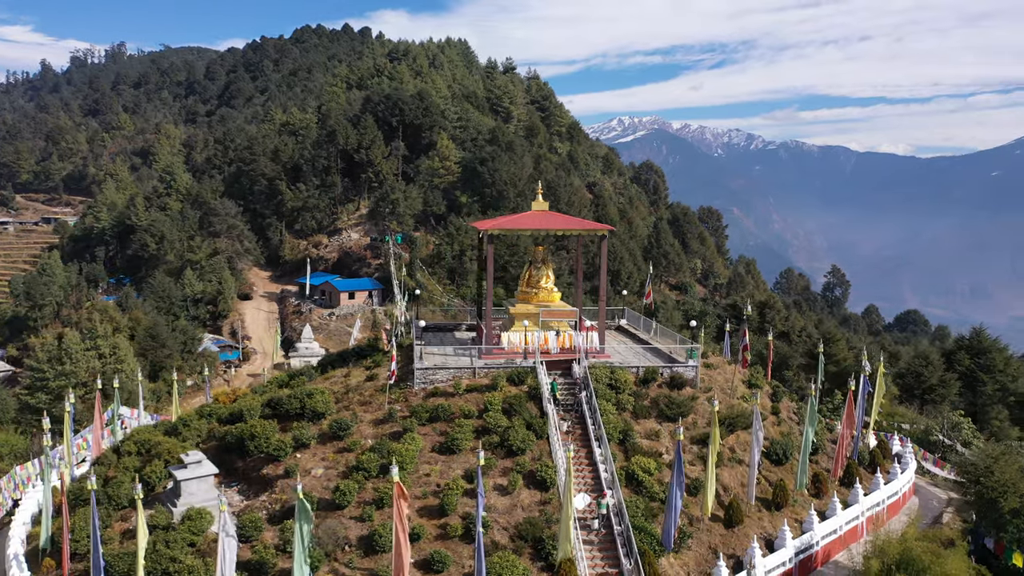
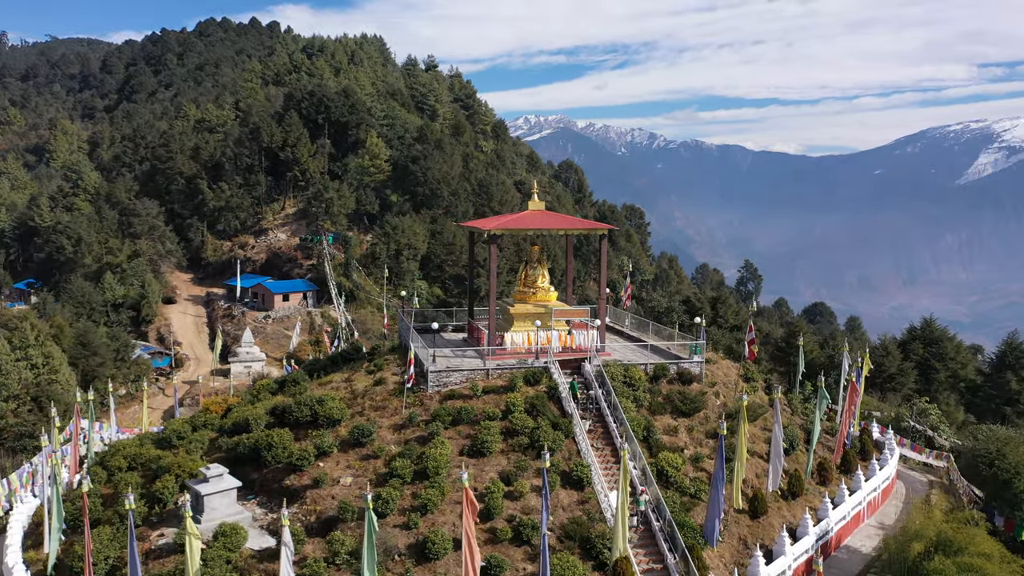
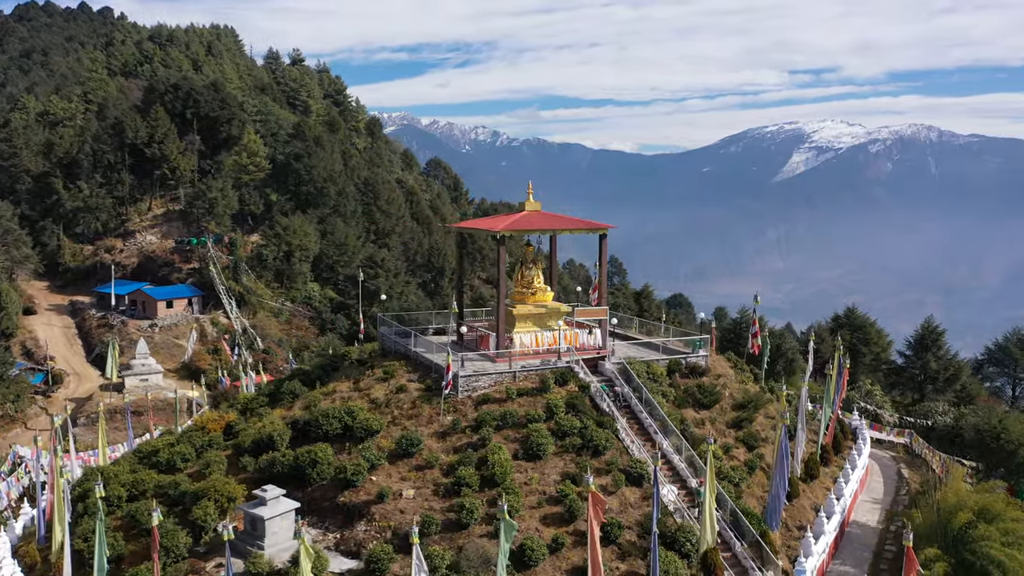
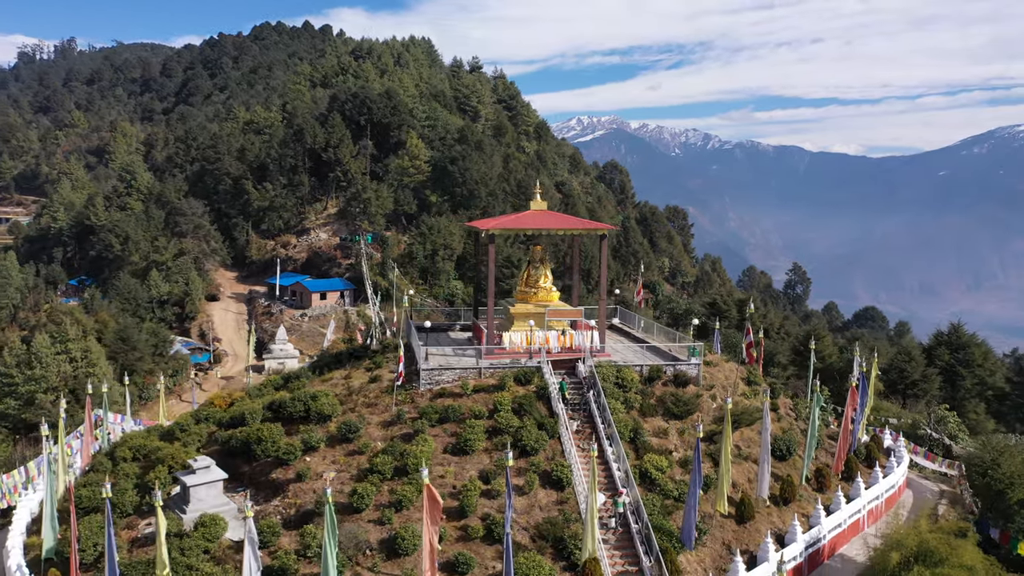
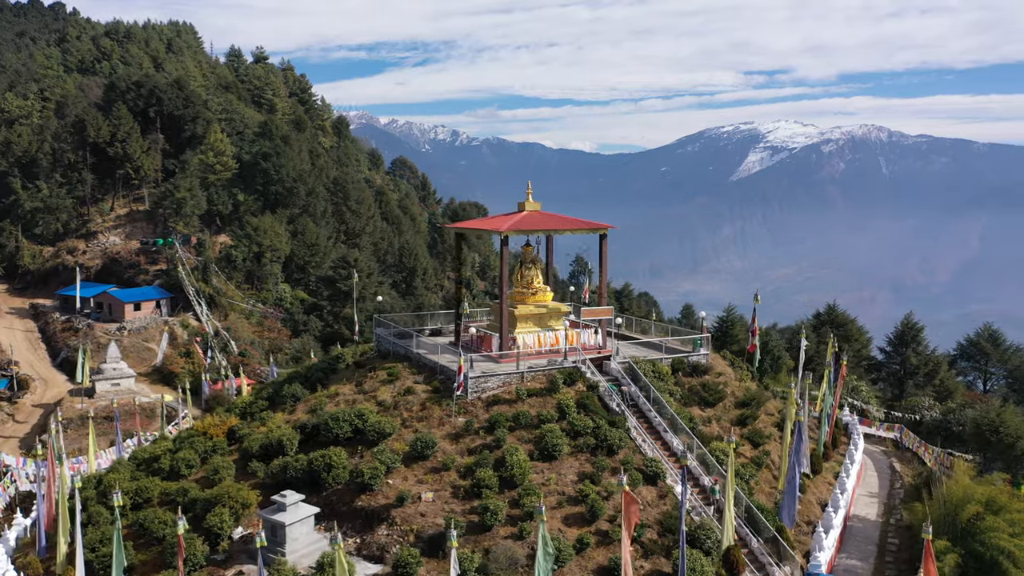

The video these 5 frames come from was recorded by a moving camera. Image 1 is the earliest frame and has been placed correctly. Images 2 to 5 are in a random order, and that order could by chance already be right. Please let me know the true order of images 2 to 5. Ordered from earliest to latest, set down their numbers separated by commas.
4, 2, 3, 5
